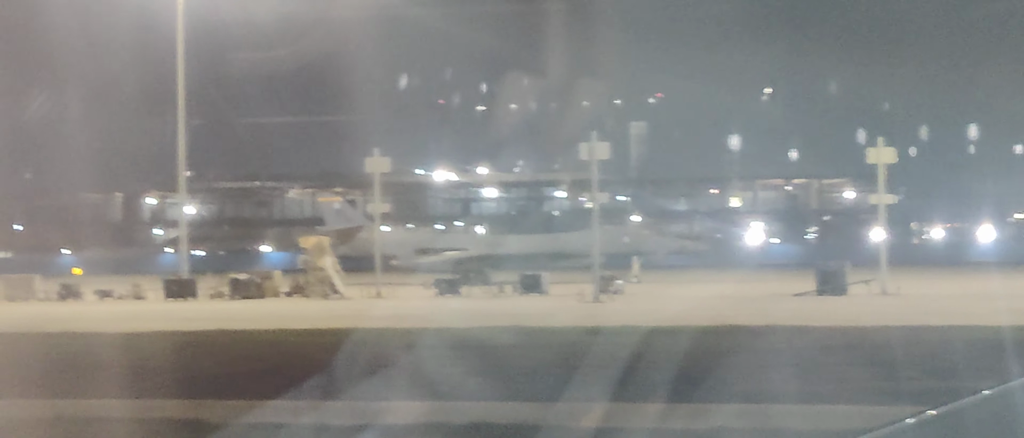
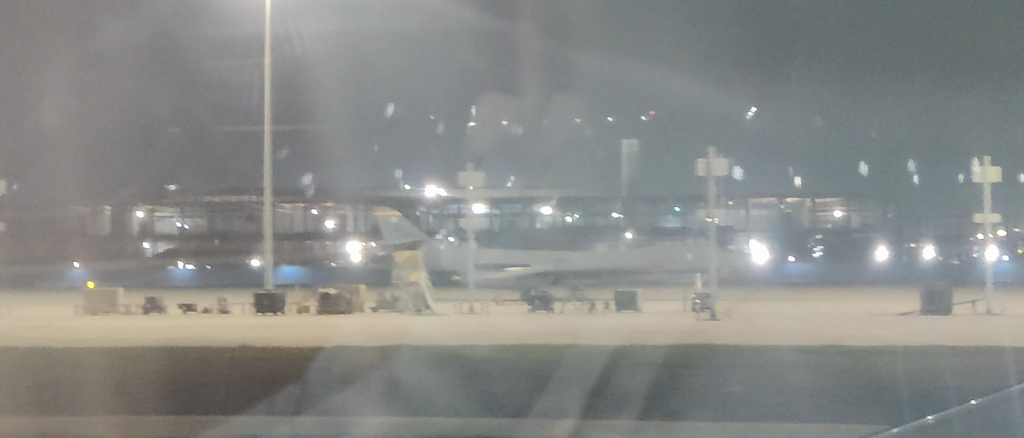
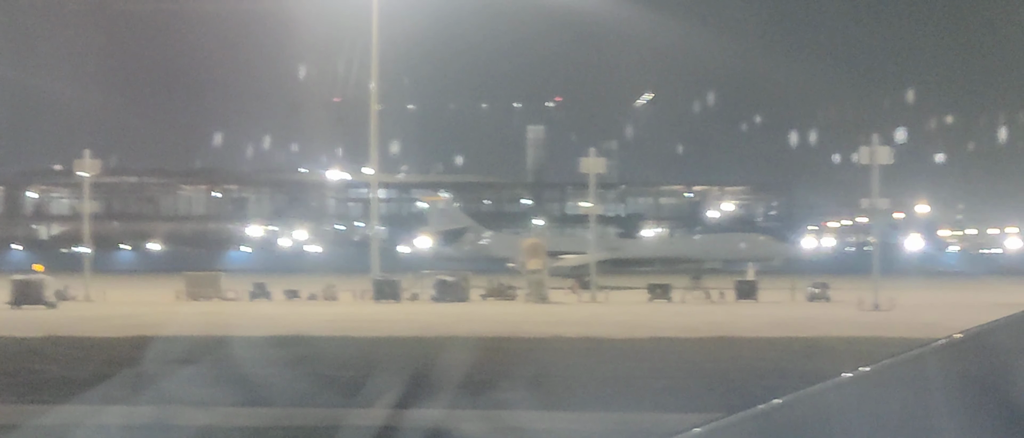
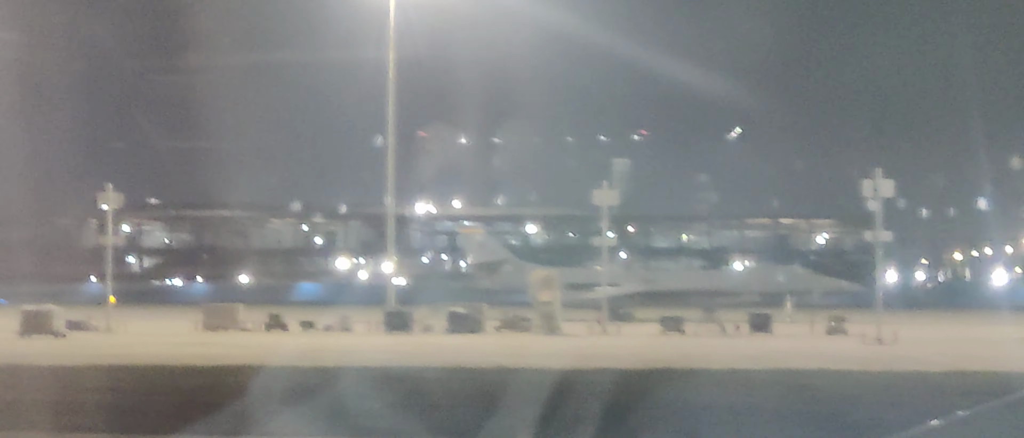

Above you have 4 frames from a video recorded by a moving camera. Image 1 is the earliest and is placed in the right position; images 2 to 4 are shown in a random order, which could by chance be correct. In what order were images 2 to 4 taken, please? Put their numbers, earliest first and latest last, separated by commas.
2, 4, 3
